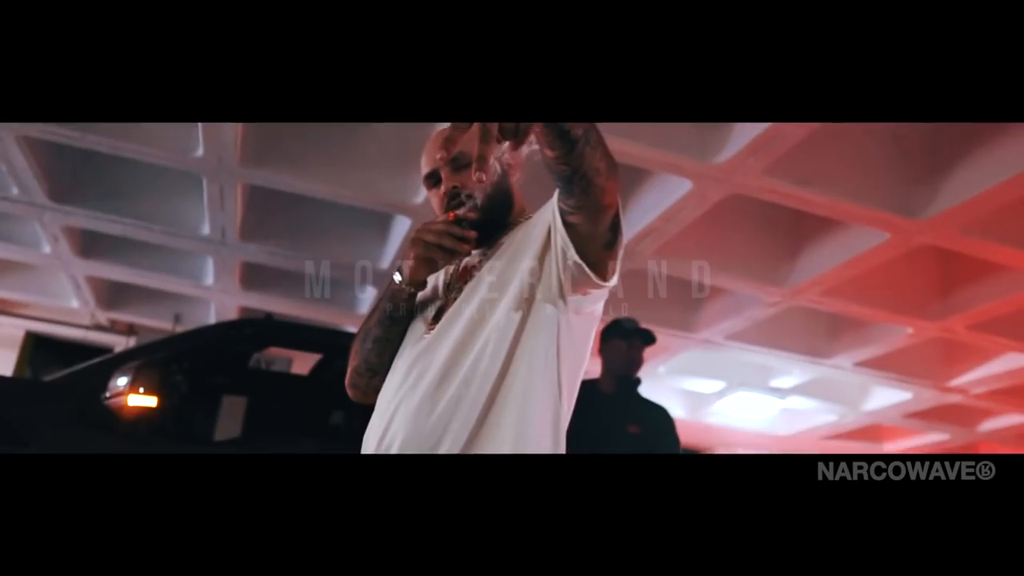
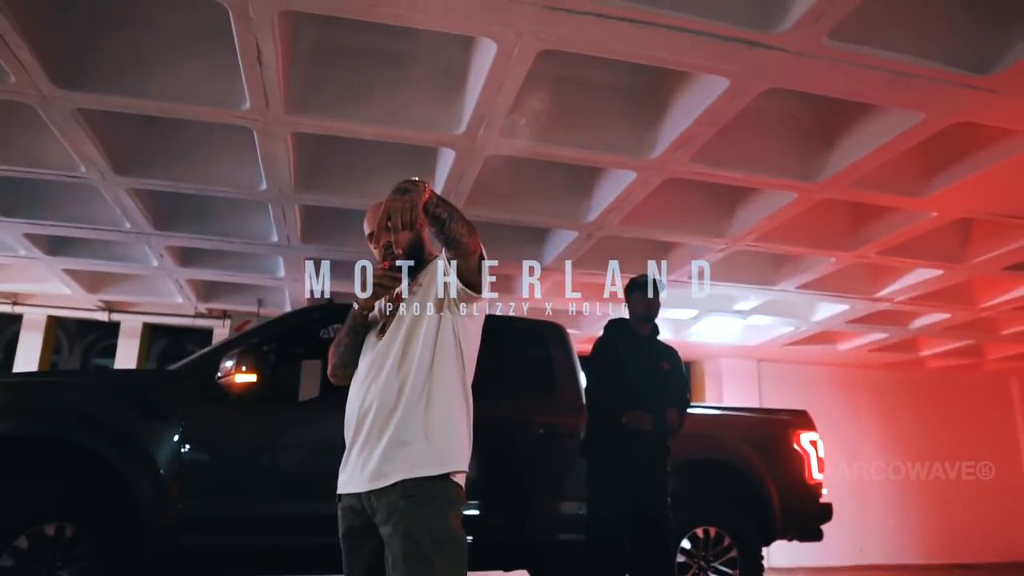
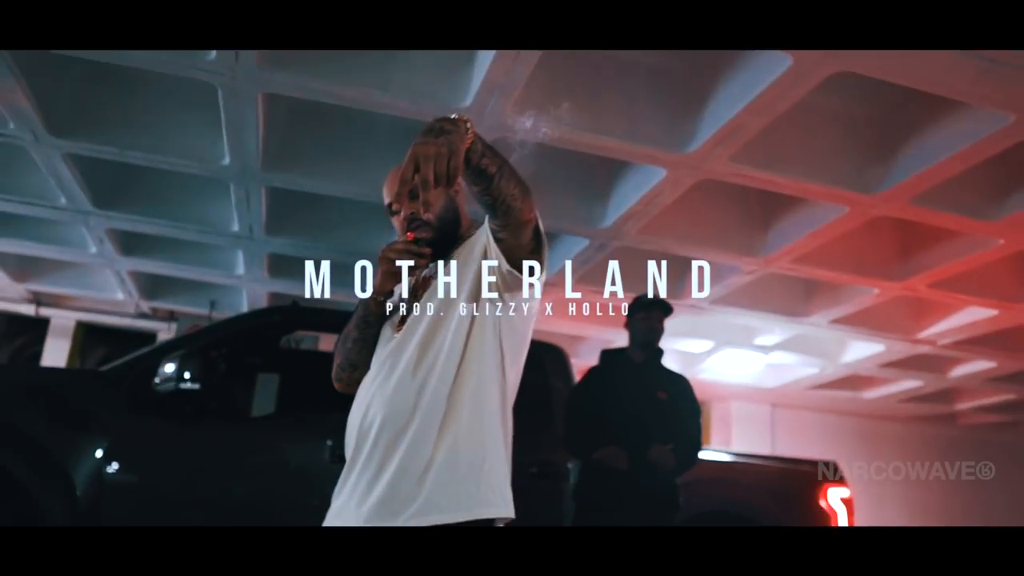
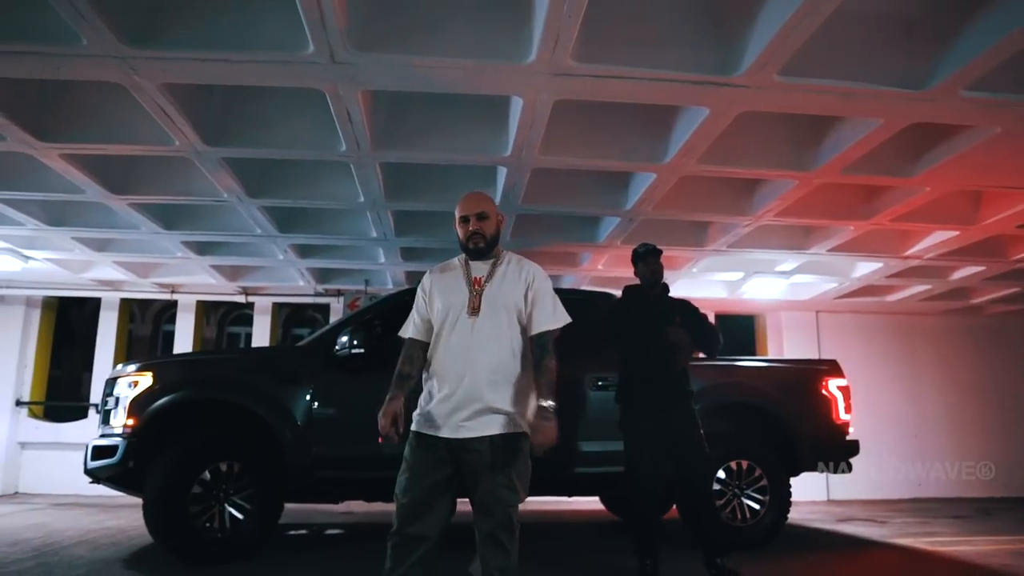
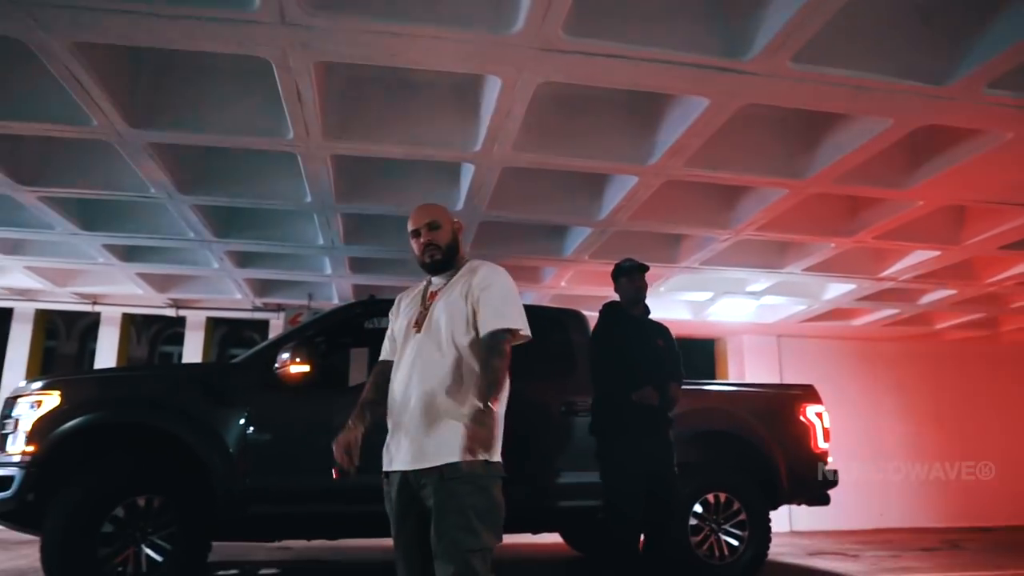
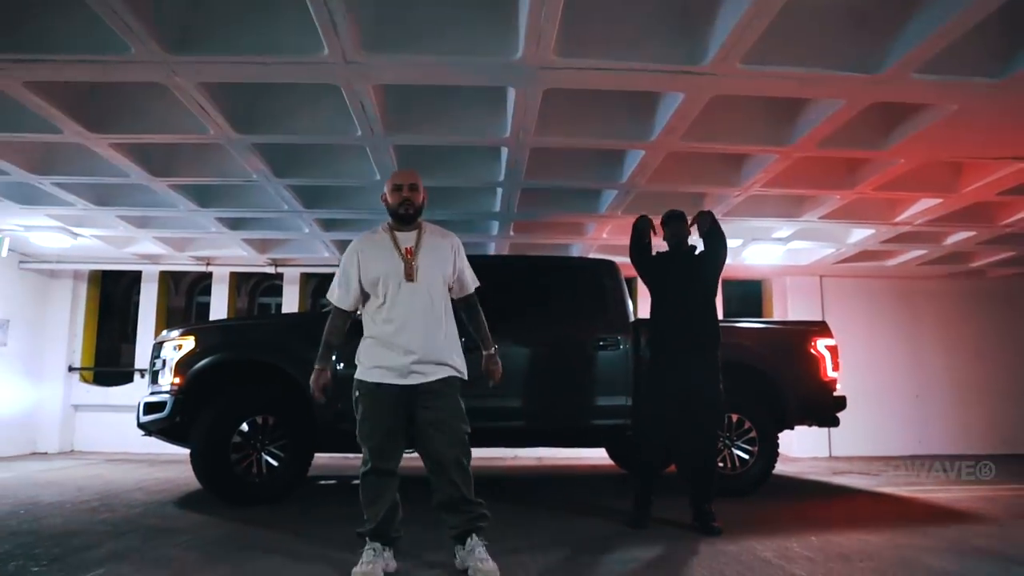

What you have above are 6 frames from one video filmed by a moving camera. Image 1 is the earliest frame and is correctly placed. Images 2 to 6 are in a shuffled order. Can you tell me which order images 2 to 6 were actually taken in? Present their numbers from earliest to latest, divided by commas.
3, 2, 5, 4, 6
